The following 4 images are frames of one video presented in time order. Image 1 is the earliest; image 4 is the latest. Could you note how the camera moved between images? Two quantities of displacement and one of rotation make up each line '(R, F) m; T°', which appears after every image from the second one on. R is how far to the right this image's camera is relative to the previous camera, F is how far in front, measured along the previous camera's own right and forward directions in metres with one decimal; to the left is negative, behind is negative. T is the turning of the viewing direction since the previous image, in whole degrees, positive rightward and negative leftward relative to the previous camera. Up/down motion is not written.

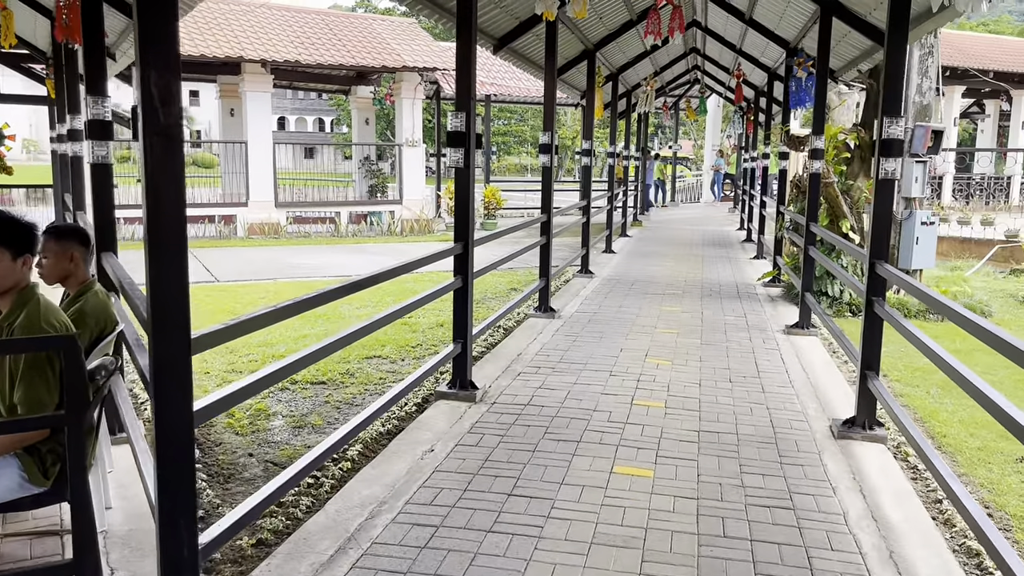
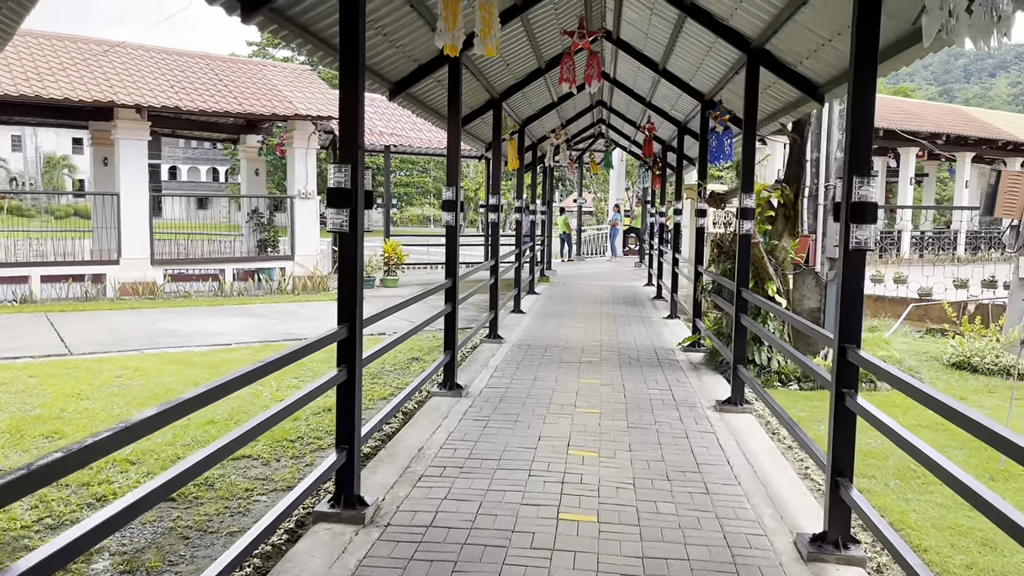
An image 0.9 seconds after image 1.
(0.0, +0.7) m; +7°
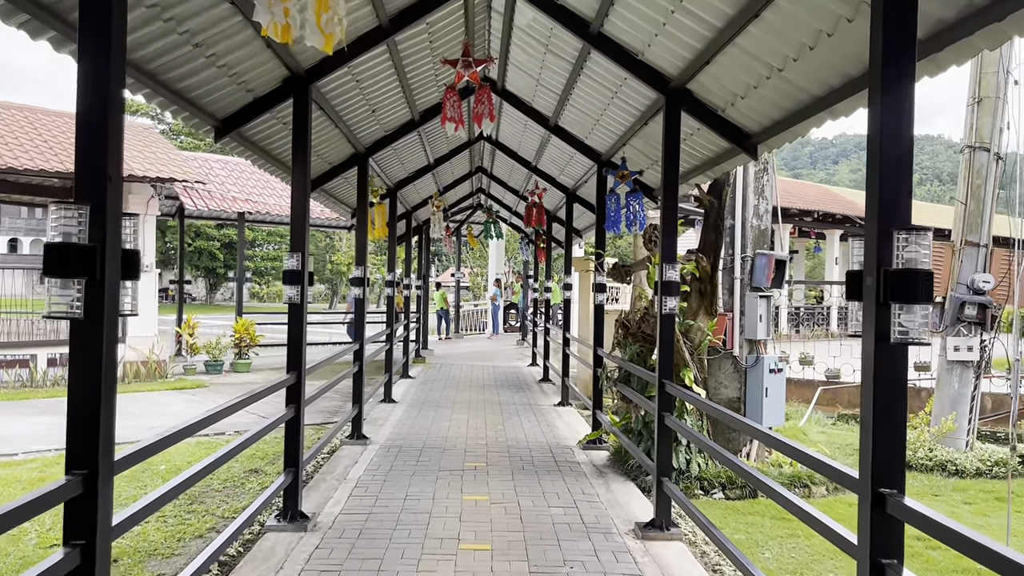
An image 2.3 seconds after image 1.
(+0.1, +1.1) m; +8°
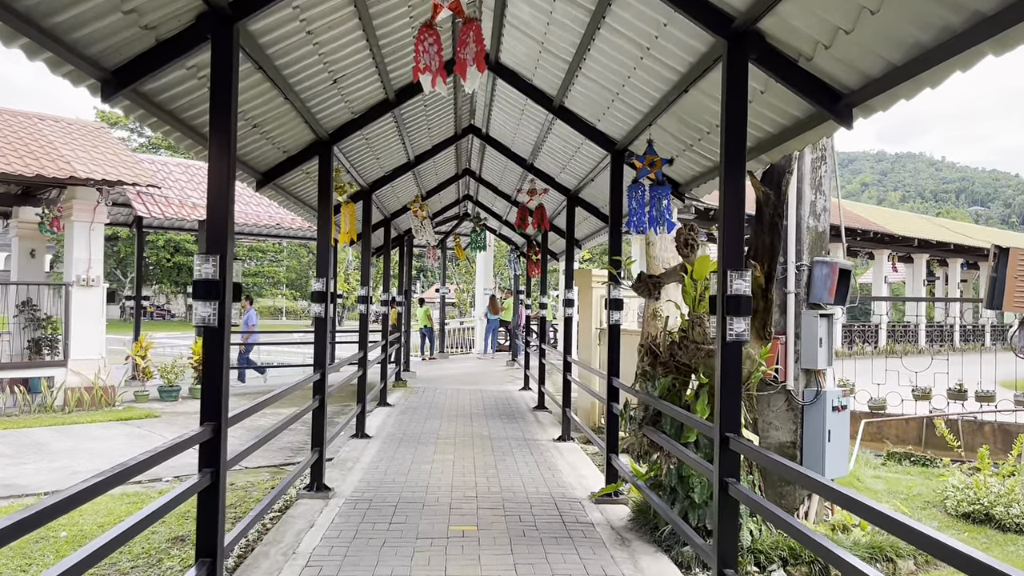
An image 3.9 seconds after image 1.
(-0.1, +1.1) m; +1°
